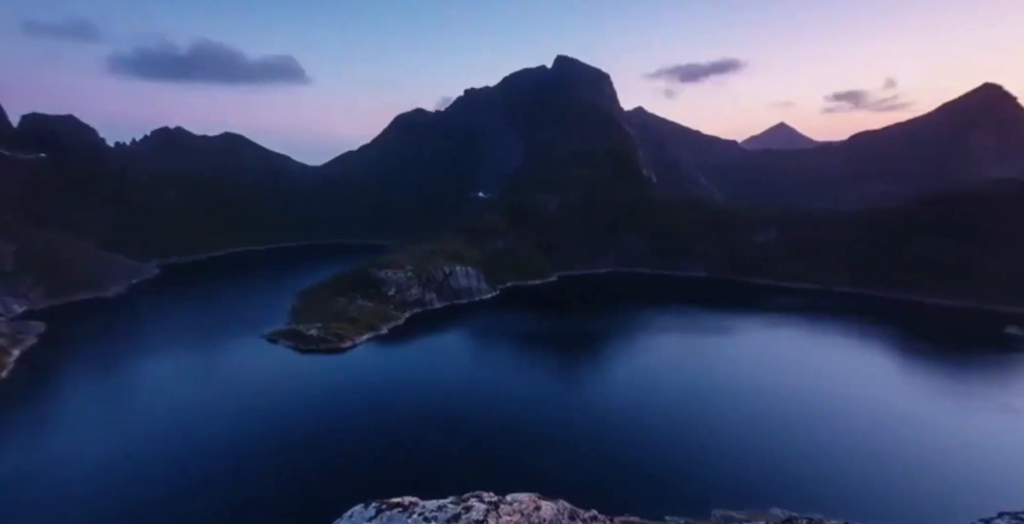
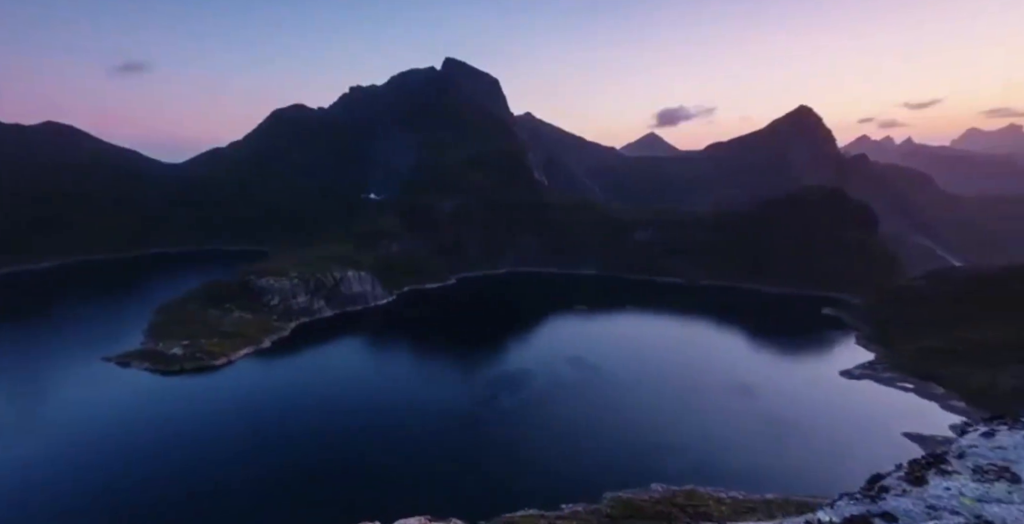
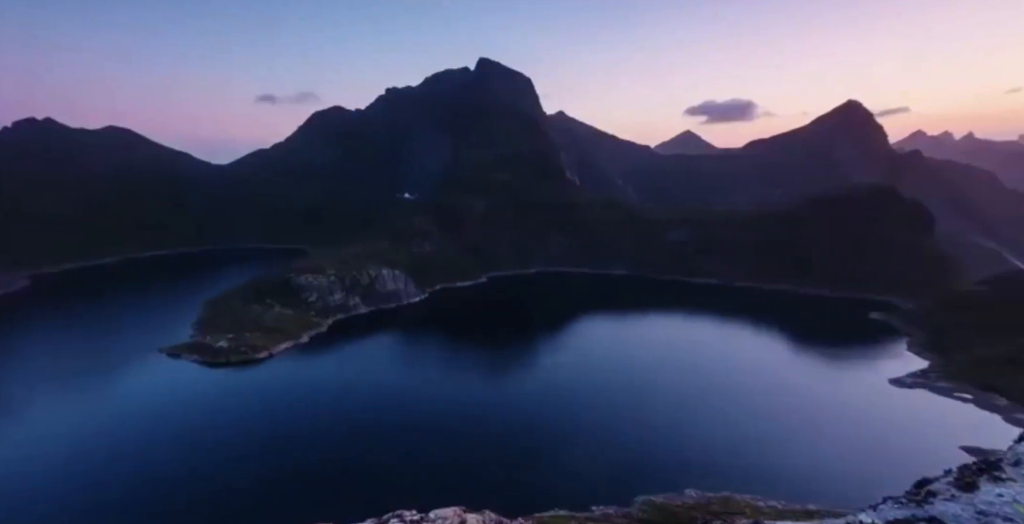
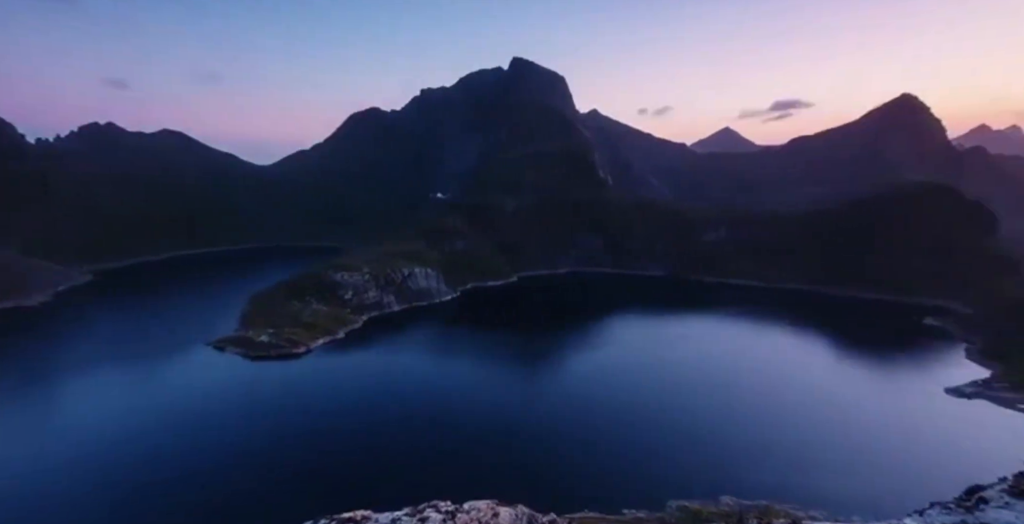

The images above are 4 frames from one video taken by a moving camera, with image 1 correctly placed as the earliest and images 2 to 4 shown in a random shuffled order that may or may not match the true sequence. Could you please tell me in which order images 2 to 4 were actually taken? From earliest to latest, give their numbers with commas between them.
4, 3, 2
